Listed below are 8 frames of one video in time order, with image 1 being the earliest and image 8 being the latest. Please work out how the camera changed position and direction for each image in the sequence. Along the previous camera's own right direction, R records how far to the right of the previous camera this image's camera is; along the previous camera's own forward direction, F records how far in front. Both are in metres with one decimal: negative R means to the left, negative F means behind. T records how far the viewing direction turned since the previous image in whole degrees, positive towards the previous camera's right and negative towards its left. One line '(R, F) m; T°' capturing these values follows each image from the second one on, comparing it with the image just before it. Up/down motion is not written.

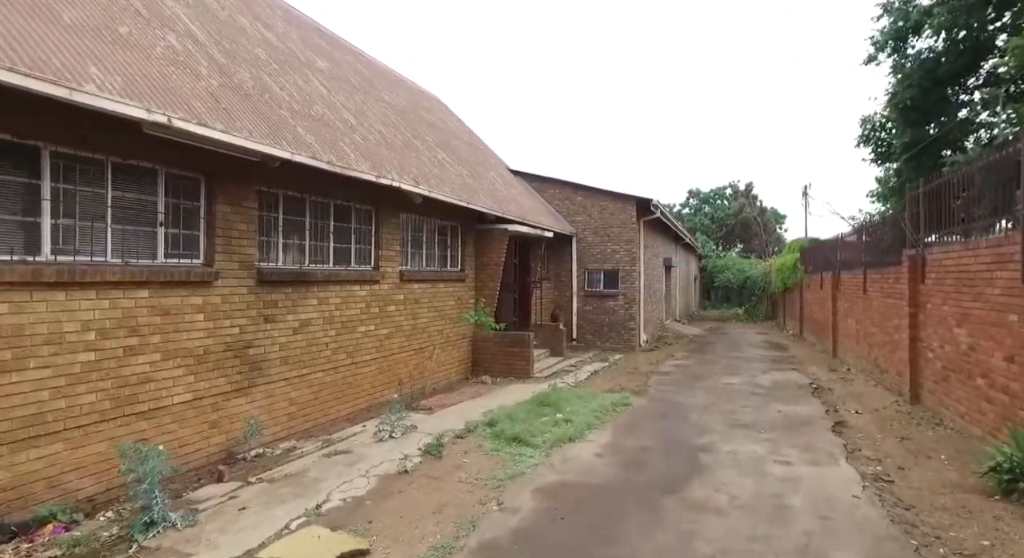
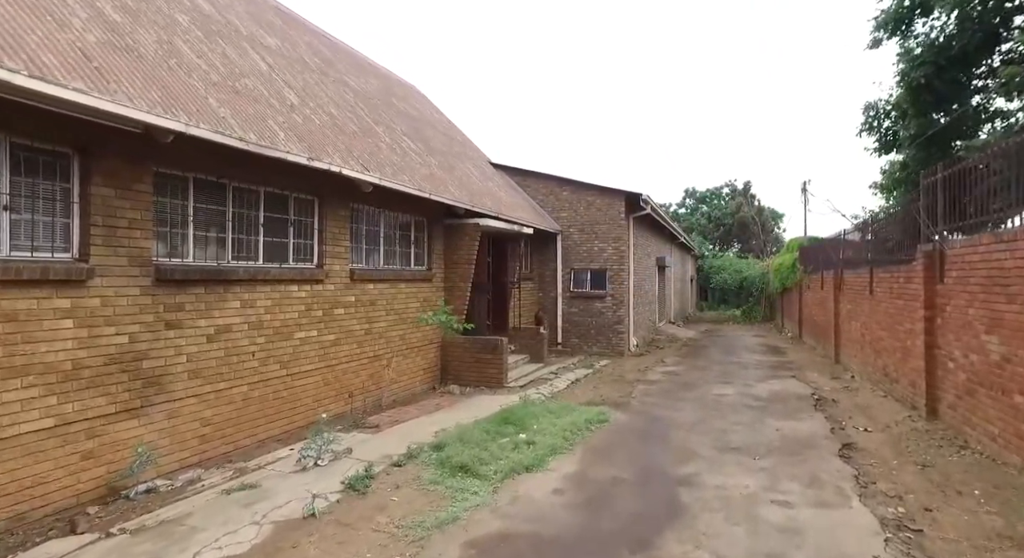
(+0.4, +1.0) m; 0°
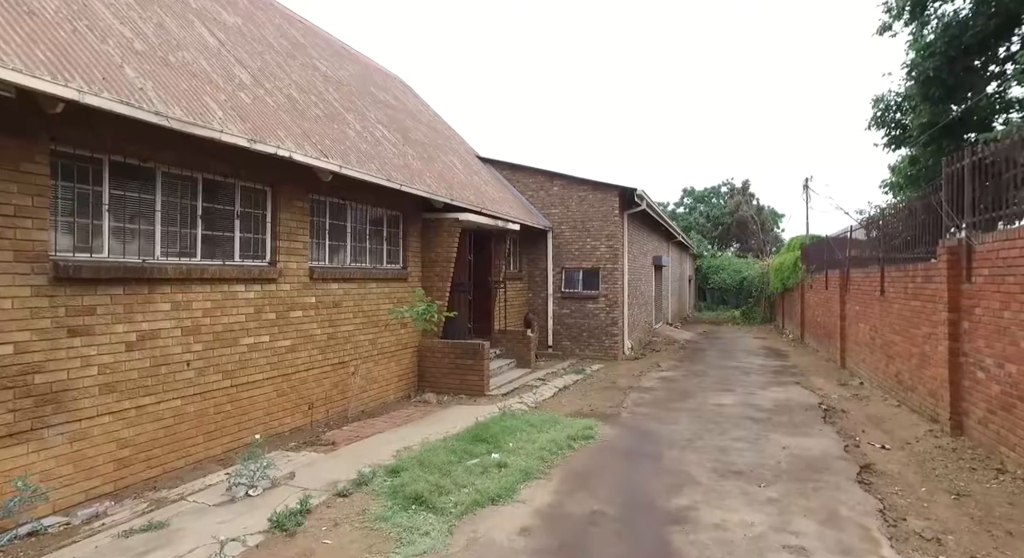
(+0.3, +0.8) m; 0°
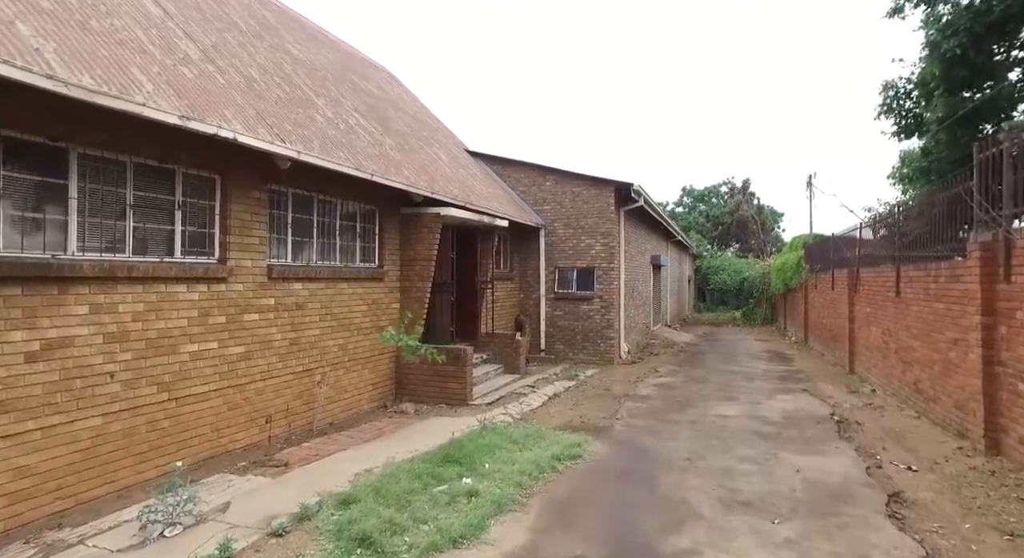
(+0.2, +0.7) m; 0°
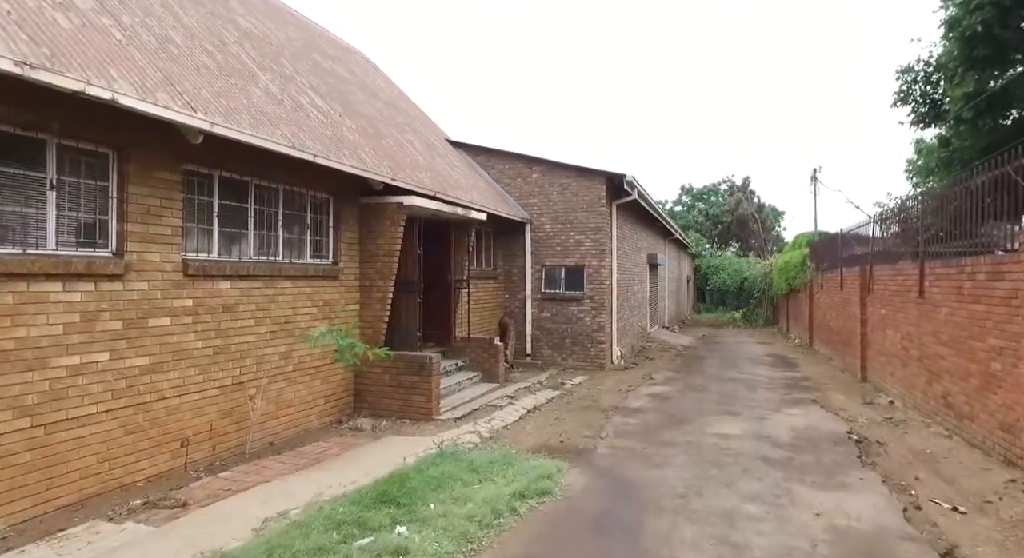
(+0.3, +1.0) m; 0°
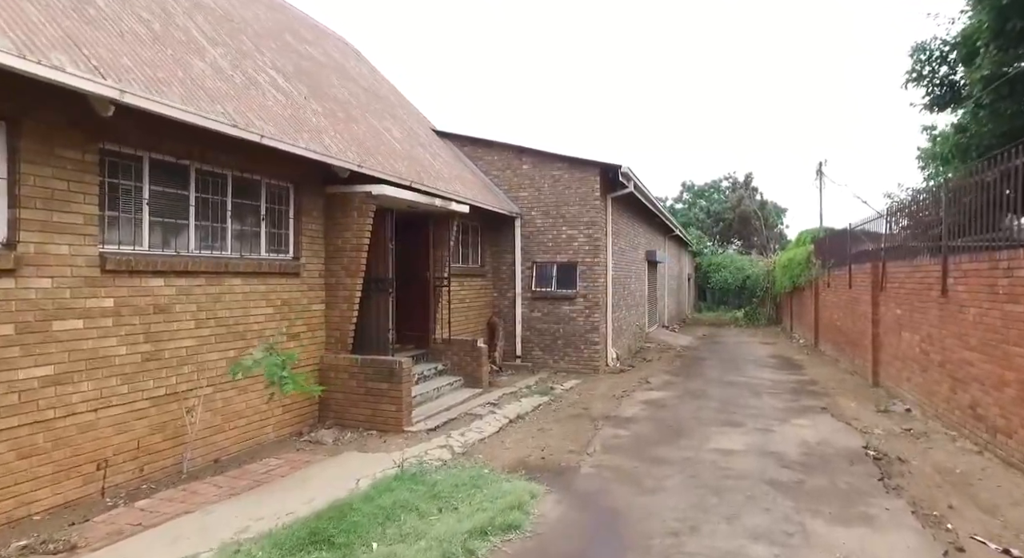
(+0.3, +0.7) m; 0°
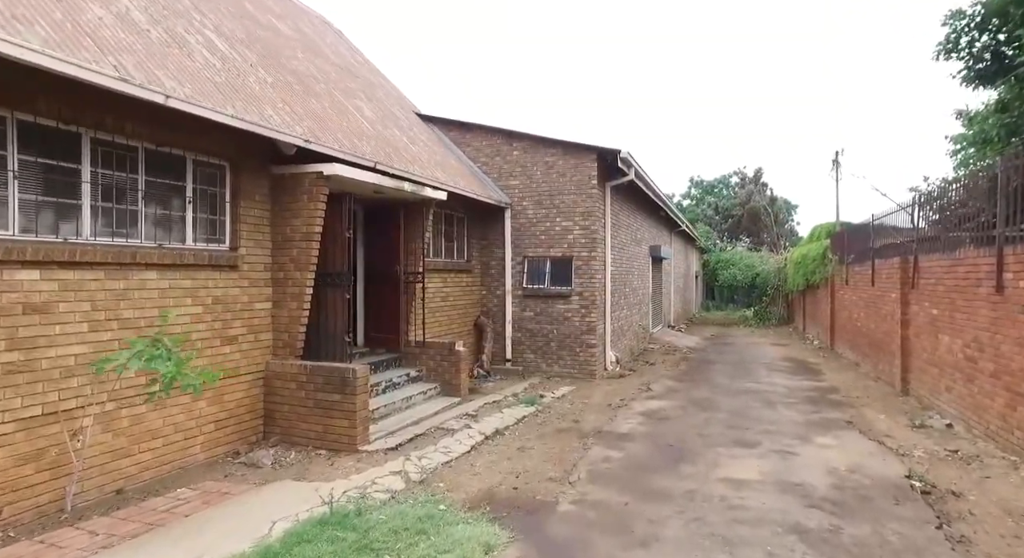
(+0.3, +1.1) m; -1°
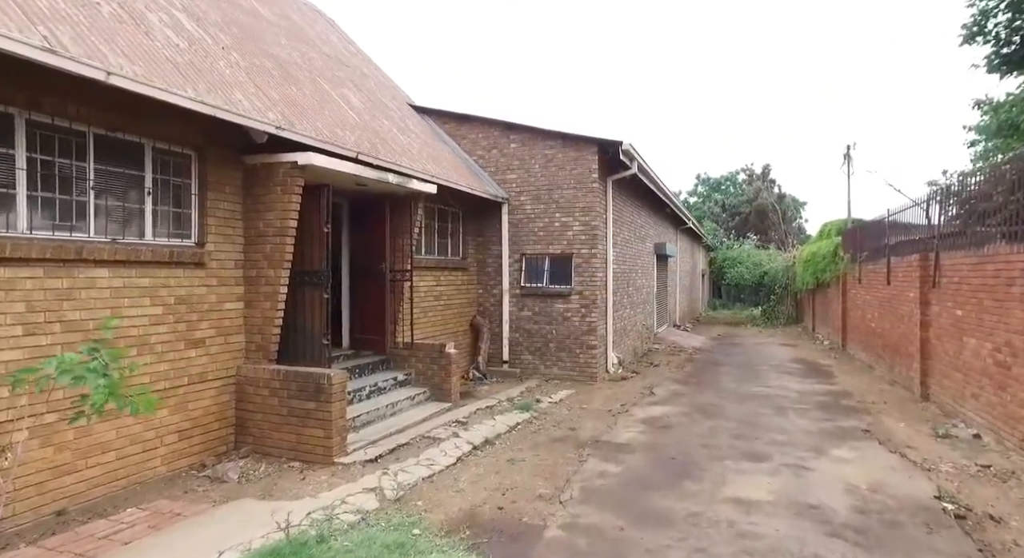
(+0.2, +0.5) m; -1°
